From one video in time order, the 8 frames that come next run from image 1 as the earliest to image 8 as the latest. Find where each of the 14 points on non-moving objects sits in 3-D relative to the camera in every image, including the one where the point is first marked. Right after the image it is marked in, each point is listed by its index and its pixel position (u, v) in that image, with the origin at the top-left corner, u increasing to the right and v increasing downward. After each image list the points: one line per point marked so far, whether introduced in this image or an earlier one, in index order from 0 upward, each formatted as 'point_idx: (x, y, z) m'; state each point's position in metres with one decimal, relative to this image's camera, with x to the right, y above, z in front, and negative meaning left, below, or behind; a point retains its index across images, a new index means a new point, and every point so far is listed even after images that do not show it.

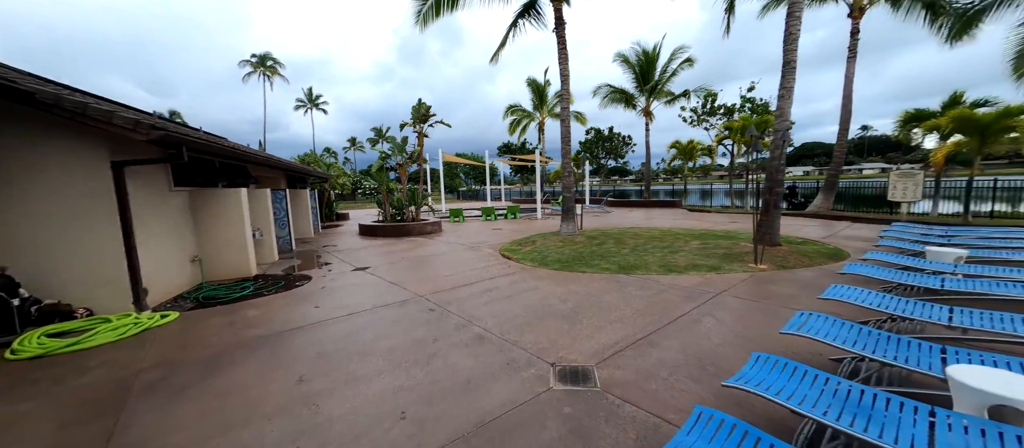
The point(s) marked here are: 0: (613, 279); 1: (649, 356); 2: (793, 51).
0: (+1.7, -0.9, +5.6) m
1: (+1.2, -1.2, +3.0) m
2: (+5.4, +3.4, +6.5) m
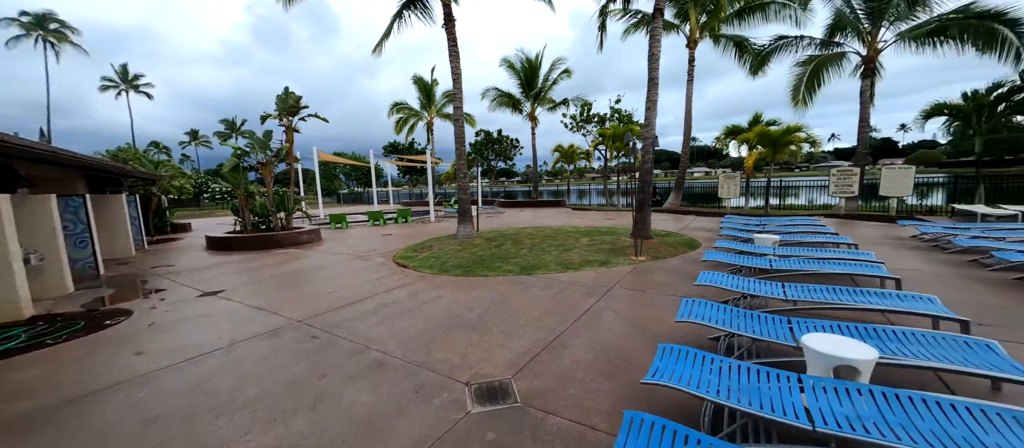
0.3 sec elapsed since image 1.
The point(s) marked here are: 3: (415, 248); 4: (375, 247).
0: (+0.1, -0.9, +5.6) m
1: (+0.5, -1.2, +3.1) m
2: (+3.2, +3.5, +7.6) m
3: (-2.7, -0.6, +9.0) m
4: (-4.0, -0.6, +9.7) m
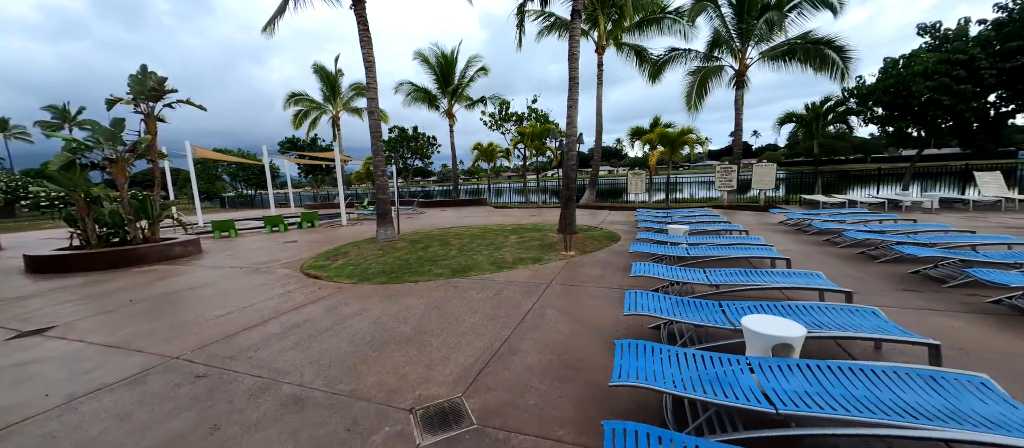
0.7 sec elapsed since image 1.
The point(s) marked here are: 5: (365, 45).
0: (-0.9, -0.9, +5.3) m
1: (0.0, -1.2, +2.9) m
2: (+1.5, +3.6, +7.9) m
3: (-4.5, -0.7, +8.0) m
4: (-5.9, -0.8, +8.3) m
5: (-3.6, +4.4, +8.2) m
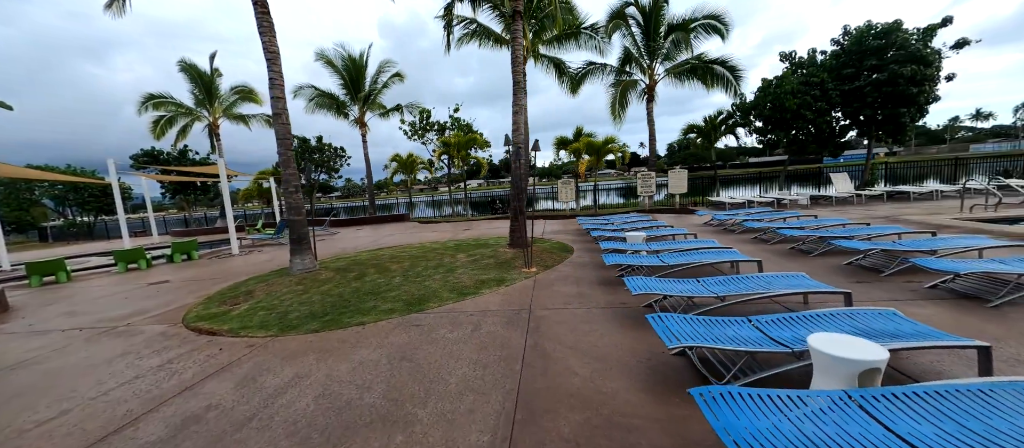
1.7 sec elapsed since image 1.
0: (-1.3, -1.3, +4.3) m
1: (+0.2, -1.4, +2.2) m
2: (+0.1, +3.3, +7.5) m
3: (-5.3, -1.4, +6.1) m
4: (-6.8, -1.5, +6.1) m
5: (-4.9, +3.8, +6.6) m
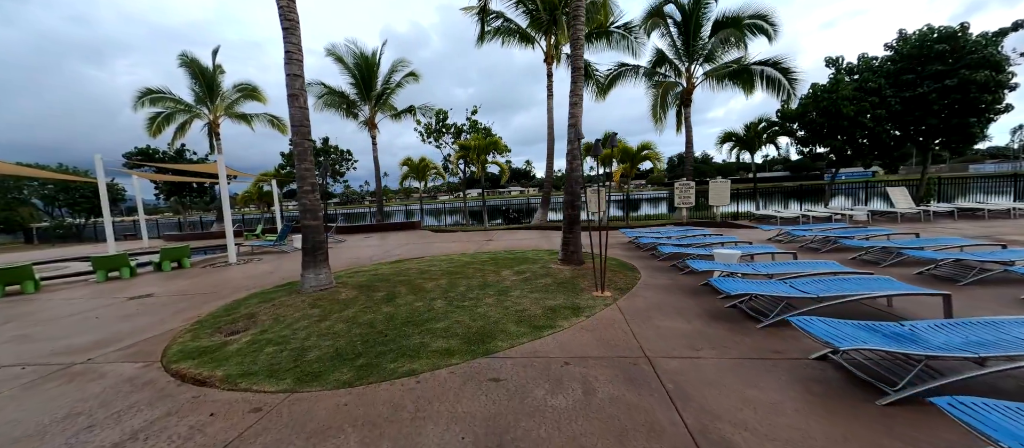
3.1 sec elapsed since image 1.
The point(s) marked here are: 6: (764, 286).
0: (-0.2, -1.4, +3.1) m
1: (+1.3, -1.5, +1.0) m
2: (+1.3, +3.1, +6.4) m
3: (-4.3, -1.4, +4.8) m
4: (-5.7, -1.6, +4.8) m
5: (-3.7, +3.7, +5.5) m
6: (+3.2, -0.8, +4.2) m
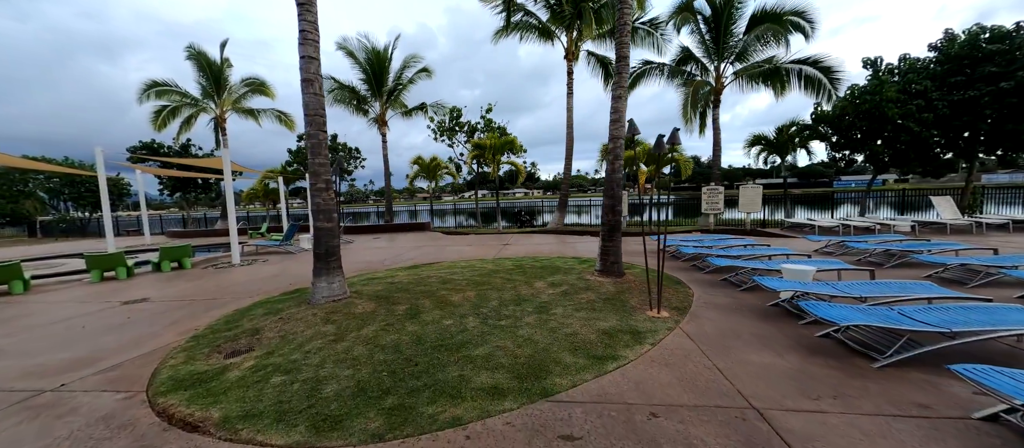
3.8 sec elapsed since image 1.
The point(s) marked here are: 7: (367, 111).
0: (+0.3, -1.5, +2.4) m
1: (+1.8, -1.6, +0.3) m
2: (+1.9, +3.0, +5.8) m
3: (-3.8, -1.4, +4.2) m
4: (-5.2, -1.6, +4.1) m
5: (-3.1, +3.6, +4.9) m
6: (+3.8, -0.9, +3.5) m
7: (-7.9, +6.1, +18.1) m
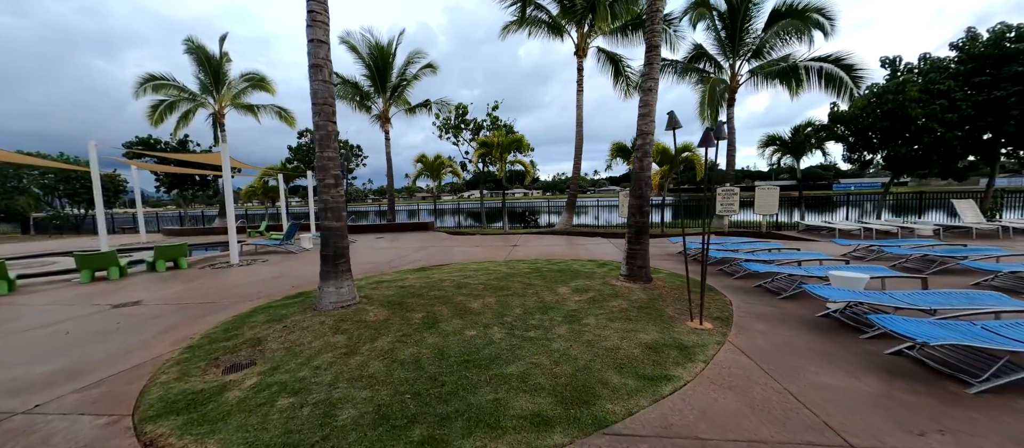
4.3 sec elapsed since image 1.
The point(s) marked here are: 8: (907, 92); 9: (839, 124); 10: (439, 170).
0: (+0.7, -1.5, +2.0) m
1: (+2.2, -1.6, -0.1) m
2: (+2.3, +2.9, +5.4) m
3: (-3.4, -1.4, +3.7) m
4: (-4.9, -1.5, +3.7) m
5: (-2.7, +3.7, +4.5) m
6: (+4.1, -1.0, +3.2) m
7: (-7.5, +6.1, +17.7) m
8: (+12.9, +4.3, +11.0) m
9: (+12.4, +3.7, +12.6) m
10: (-4.0, +2.9, +18.3) m
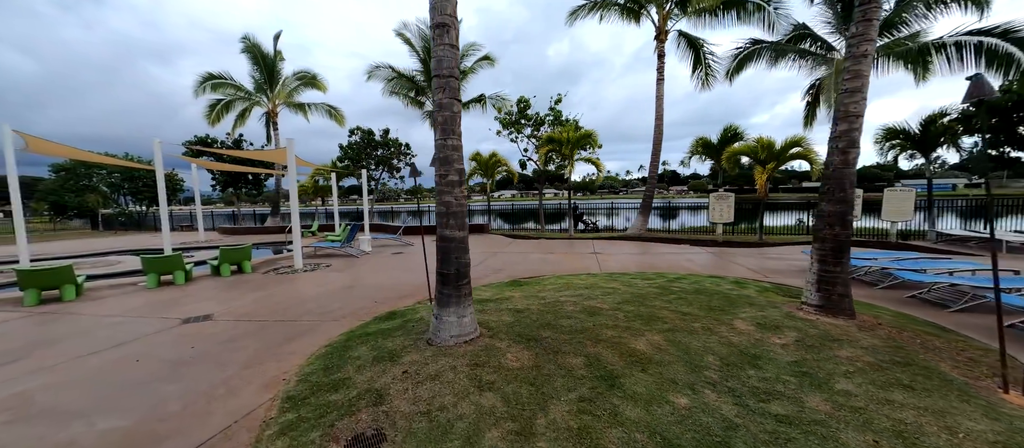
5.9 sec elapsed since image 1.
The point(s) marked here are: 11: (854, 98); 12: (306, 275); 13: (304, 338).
0: (+2.3, -1.6, +0.7) m
1: (+3.6, -1.8, -1.5) m
2: (+4.2, +2.8, +4.0) m
3: (-1.6, -1.5, +2.8) m
4: (-3.1, -1.6, +2.8) m
5: (-0.8, +3.5, +3.4) m
6: (+5.8, -1.2, +1.6) m
7: (-4.6, +6.1, +17.0) m
8: (+15.2, +4.0, +8.8) m
9: (+14.8, +3.4, +10.4) m
10: (-1.0, +2.8, +17.3) m
11: (+4.1, +1.5, +4.0) m
12: (-5.0, -1.2, +8.1) m
13: (-2.7, -1.5, +4.4) m
